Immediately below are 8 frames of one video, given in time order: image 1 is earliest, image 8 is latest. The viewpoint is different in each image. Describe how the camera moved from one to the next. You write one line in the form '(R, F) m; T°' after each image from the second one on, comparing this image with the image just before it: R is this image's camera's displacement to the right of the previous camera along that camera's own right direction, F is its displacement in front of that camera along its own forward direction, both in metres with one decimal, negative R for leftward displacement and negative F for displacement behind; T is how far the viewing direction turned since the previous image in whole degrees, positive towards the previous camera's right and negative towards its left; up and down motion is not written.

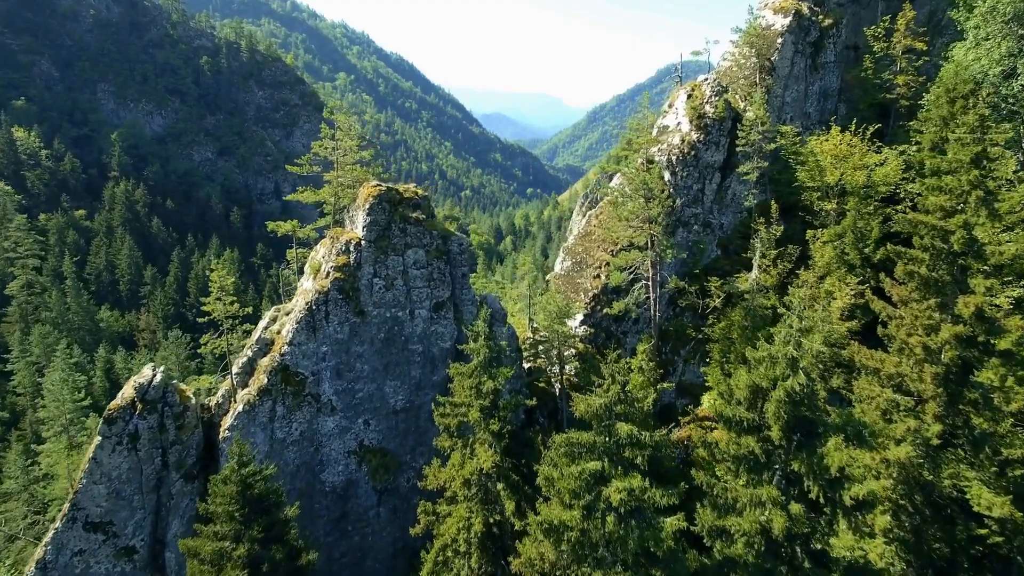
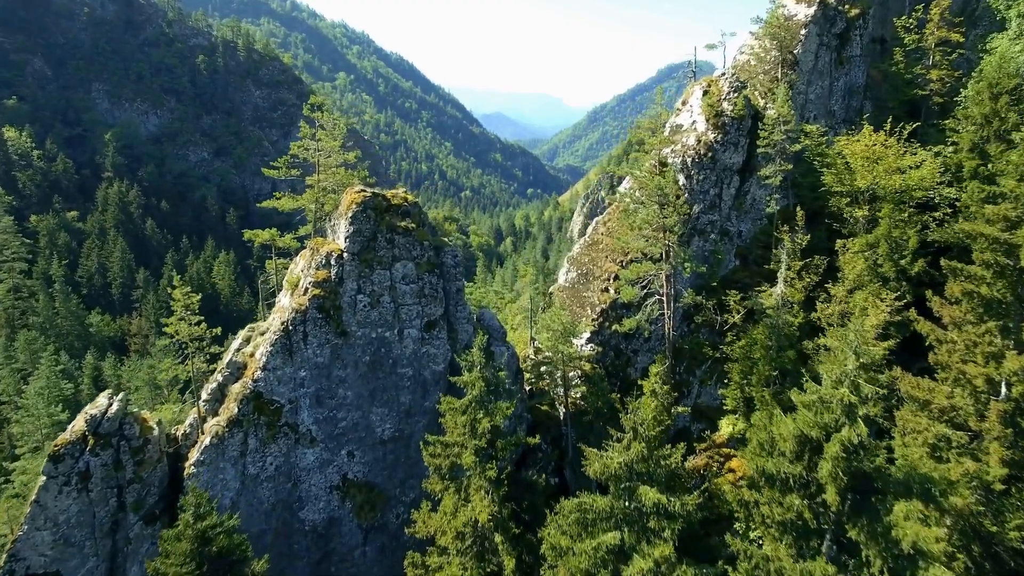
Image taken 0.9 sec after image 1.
(0.0, +3.1) m; 0°
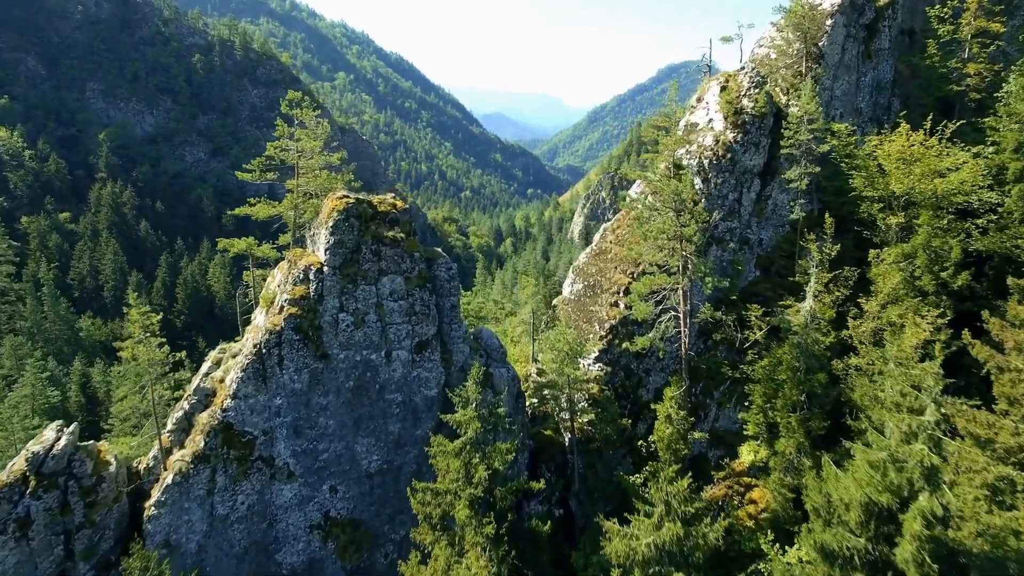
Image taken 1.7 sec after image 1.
(0.0, +2.9) m; 0°
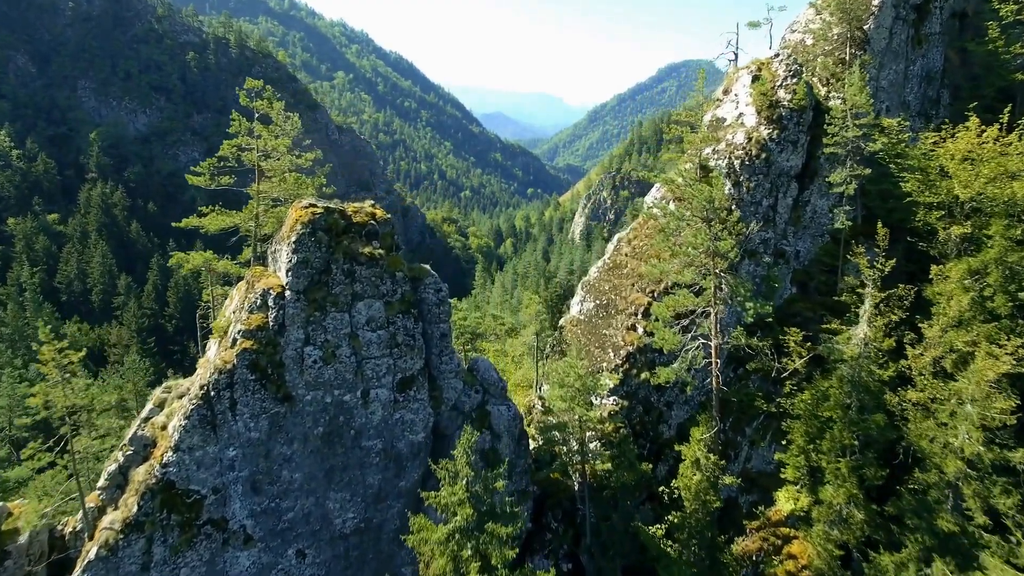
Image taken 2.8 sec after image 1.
(0.0, +4.2) m; 0°
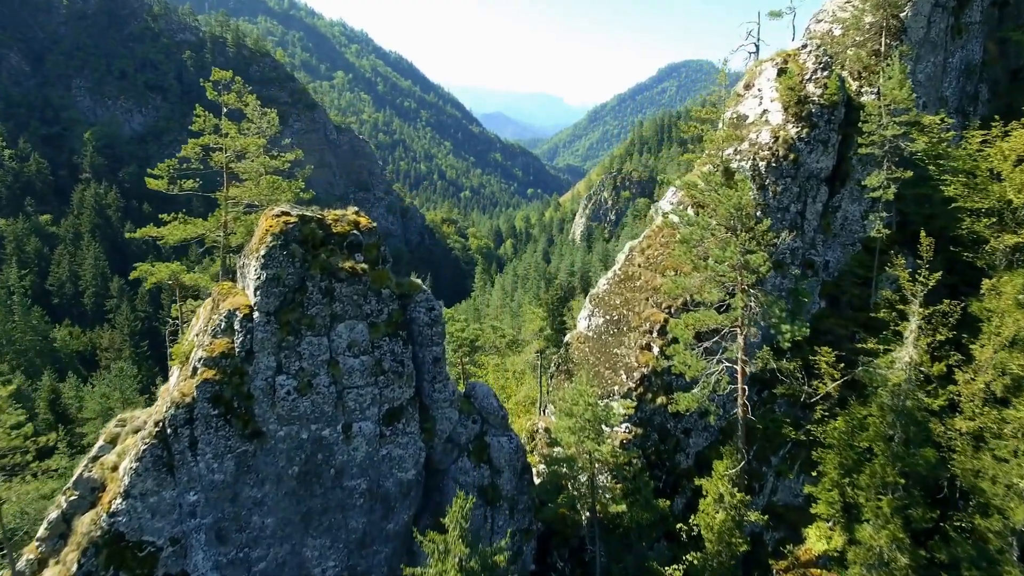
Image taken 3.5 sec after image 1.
(-0.1, +2.6) m; 0°
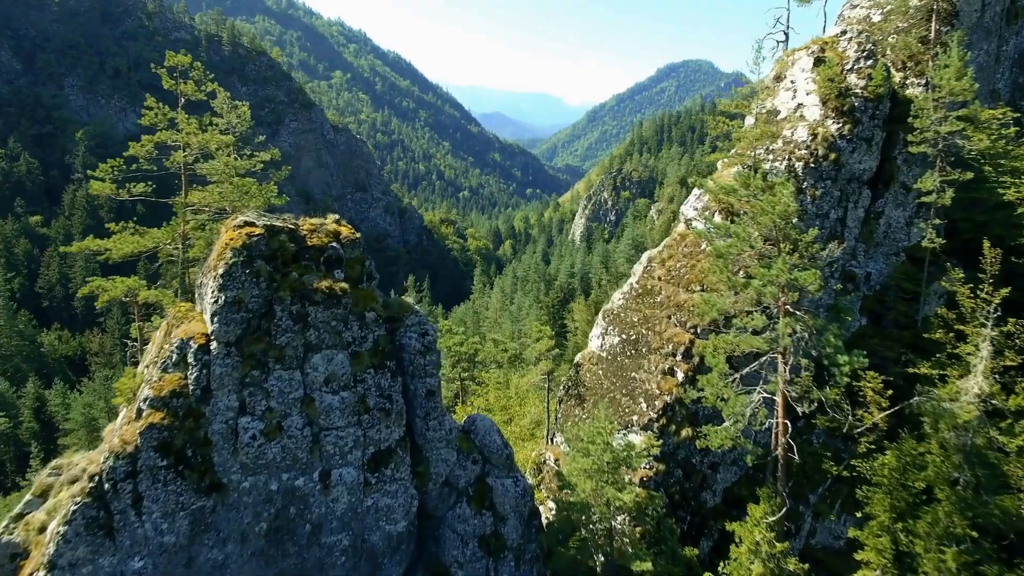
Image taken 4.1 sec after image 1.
(-0.2, +2.8) m; 0°
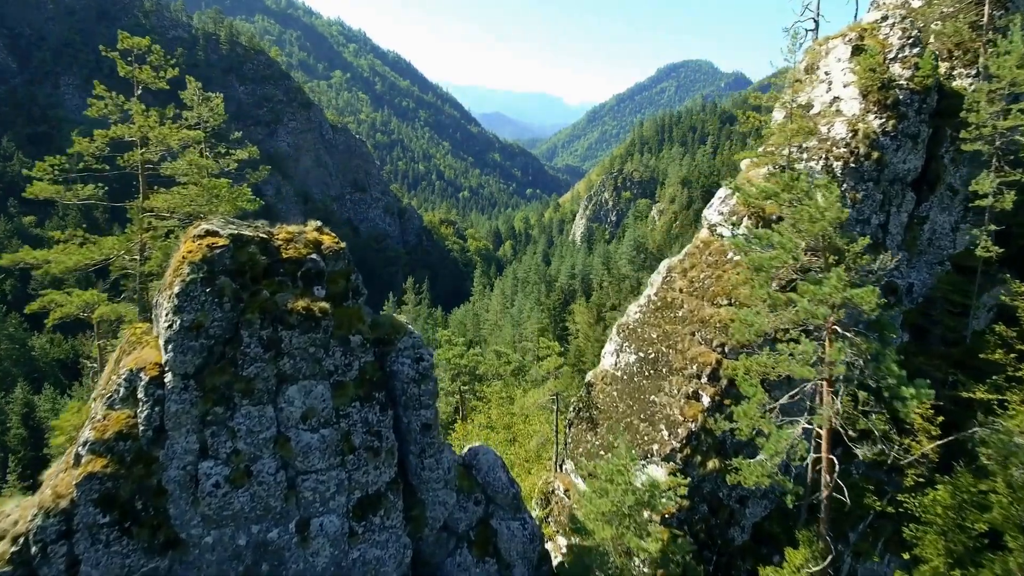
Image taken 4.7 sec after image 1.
(-0.2, +2.2) m; 0°
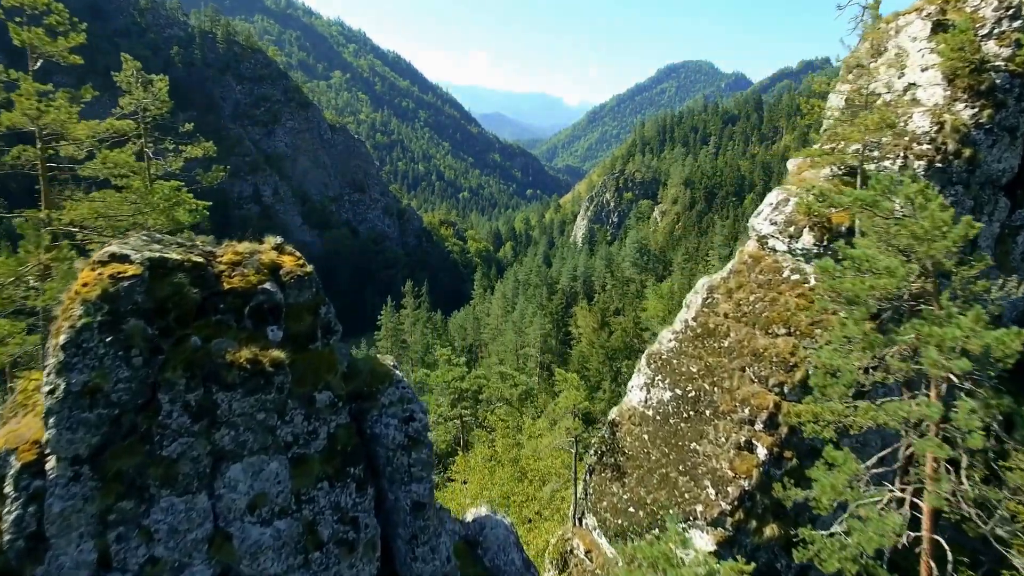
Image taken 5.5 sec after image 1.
(-0.4, +3.5) m; 0°
